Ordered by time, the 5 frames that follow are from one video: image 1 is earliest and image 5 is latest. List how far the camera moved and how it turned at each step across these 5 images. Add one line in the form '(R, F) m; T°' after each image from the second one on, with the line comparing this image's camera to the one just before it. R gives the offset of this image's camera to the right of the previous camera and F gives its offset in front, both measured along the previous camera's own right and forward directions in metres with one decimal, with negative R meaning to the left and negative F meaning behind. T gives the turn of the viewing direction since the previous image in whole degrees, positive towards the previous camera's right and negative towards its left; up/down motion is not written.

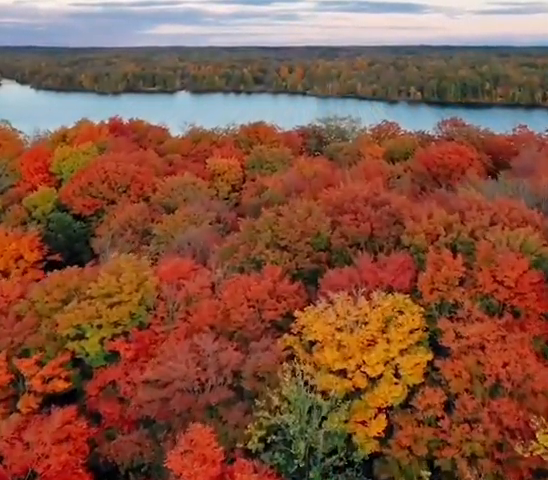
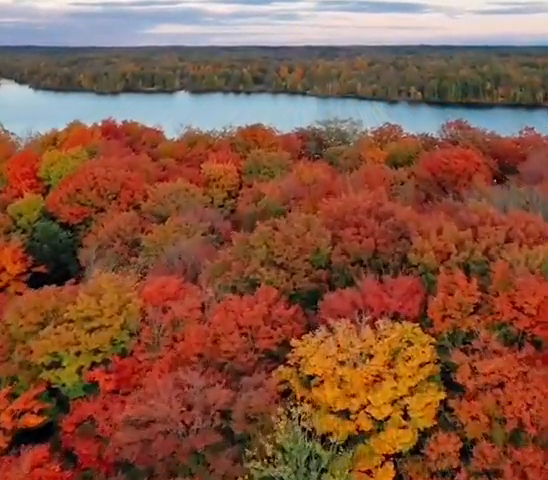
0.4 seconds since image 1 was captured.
(+0.1, +2.4) m; 0°
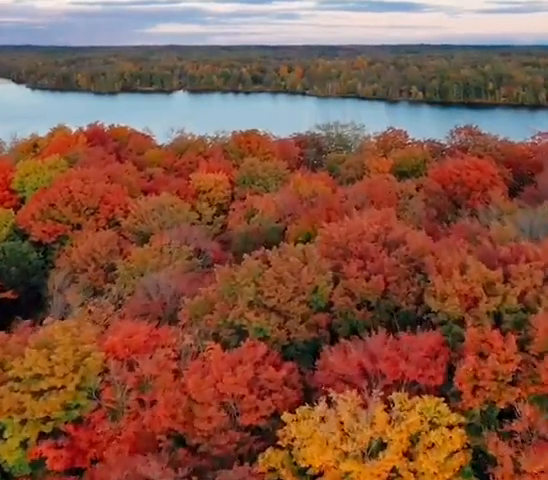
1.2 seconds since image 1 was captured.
(+0.3, +4.4) m; 0°
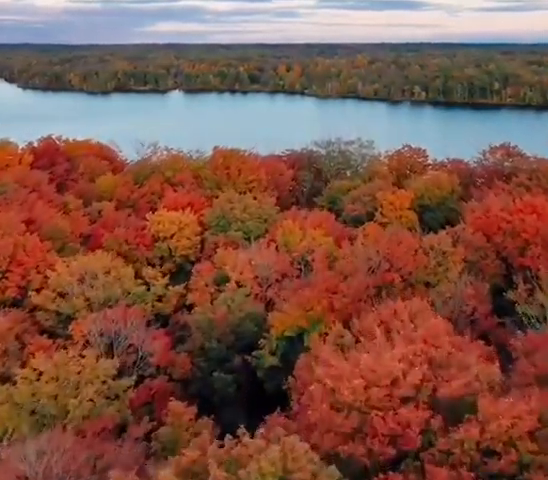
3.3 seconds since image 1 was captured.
(+0.7, +12.2) m; 0°
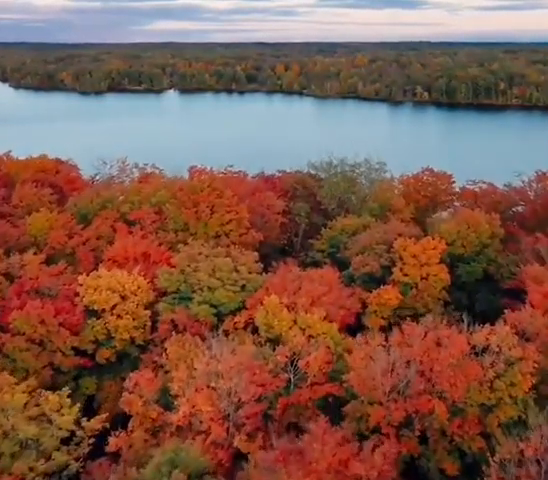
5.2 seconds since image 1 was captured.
(+0.6, +10.5) m; 0°
